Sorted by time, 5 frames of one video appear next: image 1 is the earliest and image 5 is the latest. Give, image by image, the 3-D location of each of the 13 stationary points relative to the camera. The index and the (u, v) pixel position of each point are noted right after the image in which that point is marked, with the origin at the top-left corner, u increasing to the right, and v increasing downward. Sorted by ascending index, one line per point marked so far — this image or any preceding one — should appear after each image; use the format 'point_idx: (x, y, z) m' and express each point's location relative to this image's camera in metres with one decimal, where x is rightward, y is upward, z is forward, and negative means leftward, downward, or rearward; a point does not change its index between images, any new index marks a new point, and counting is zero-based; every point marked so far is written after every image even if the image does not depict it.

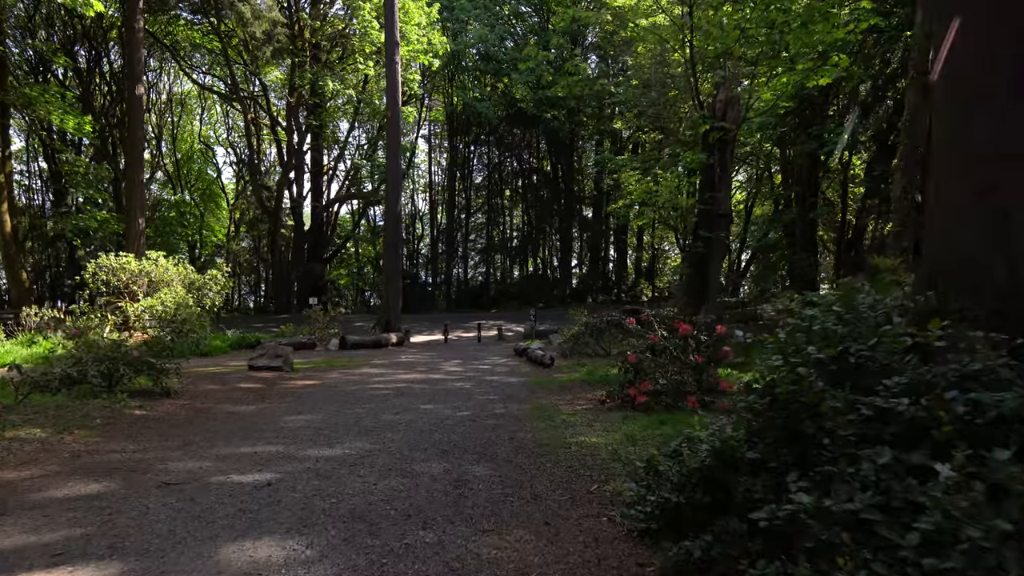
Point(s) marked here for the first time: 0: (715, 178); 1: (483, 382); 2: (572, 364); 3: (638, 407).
0: (+3.1, +1.7, +12.2) m
1: (-0.4, -1.3, +11.0) m
2: (+1.0, -1.3, +14.0) m
3: (+1.3, -1.2, +8.1) m
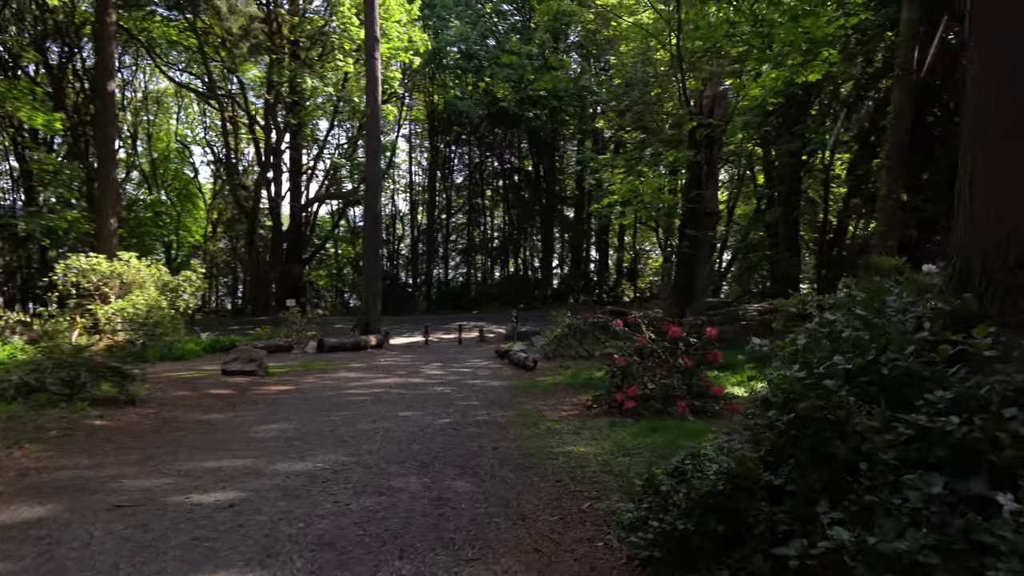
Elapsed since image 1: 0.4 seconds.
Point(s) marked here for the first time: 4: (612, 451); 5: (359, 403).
0: (+2.8, +1.7, +12.0) m
1: (-0.6, -1.3, +10.7) m
2: (+0.7, -1.3, +13.7) m
3: (+1.1, -1.2, +7.8) m
4: (+0.7, -1.1, +5.5) m
5: (-1.6, -1.2, +8.4) m
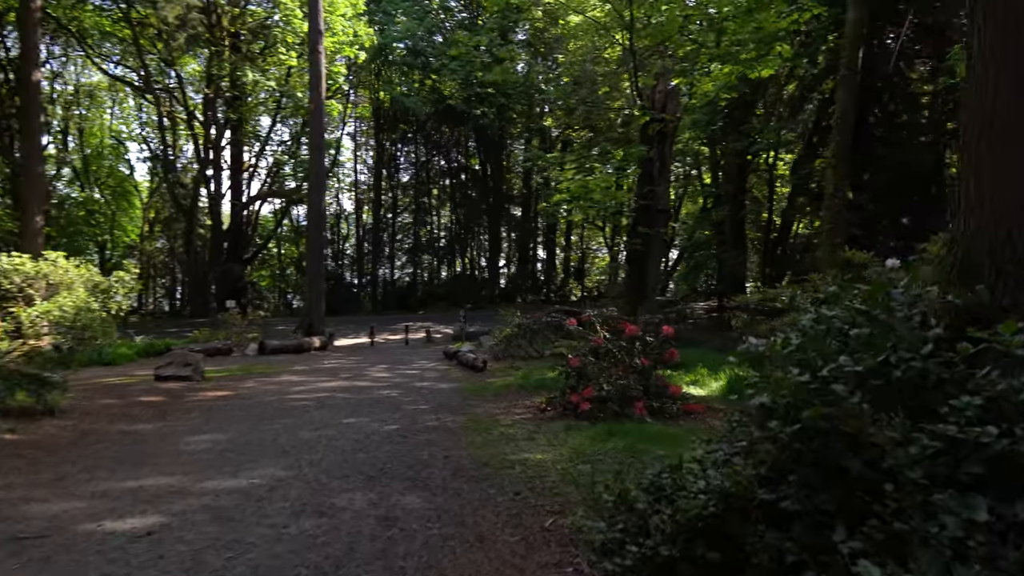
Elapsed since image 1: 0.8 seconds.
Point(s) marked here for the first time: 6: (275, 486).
0: (+2.1, +1.7, +11.8) m
1: (-1.3, -1.3, +10.3) m
2: (-0.1, -1.3, +13.4) m
3: (+0.7, -1.2, +7.5) m
4: (+0.4, -1.1, +5.2) m
5: (-2.1, -1.2, +8.0) m
6: (-1.3, -1.1, +4.4) m
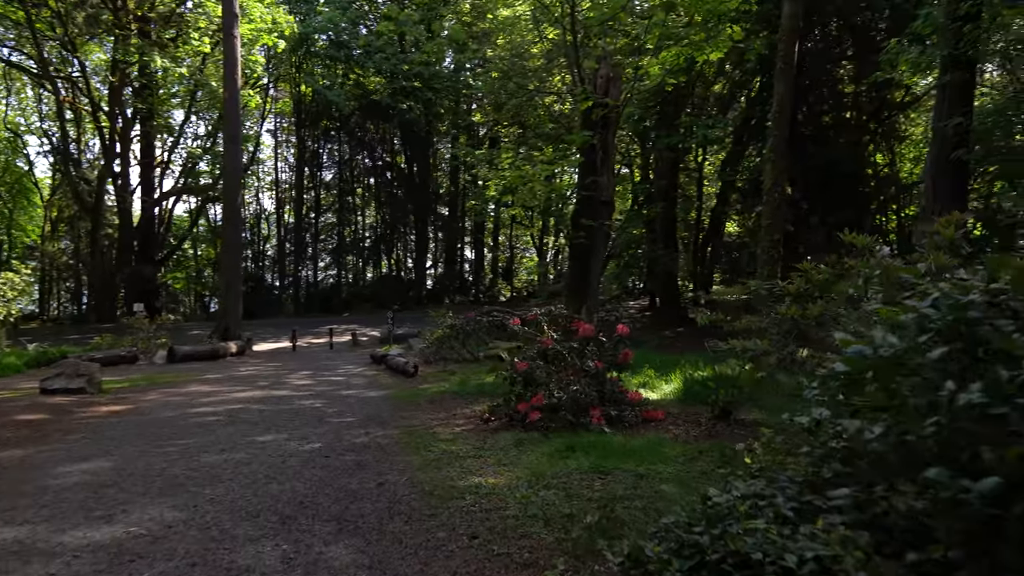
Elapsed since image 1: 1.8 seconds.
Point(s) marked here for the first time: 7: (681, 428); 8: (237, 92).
0: (+1.2, +1.7, +11.1) m
1: (-2.0, -1.3, +9.3) m
2: (-1.2, -1.3, +12.5) m
3: (+0.2, -1.2, +6.7) m
4: (+0.1, -1.1, +4.4) m
5: (-2.6, -1.2, +6.9) m
6: (-1.5, -1.0, +3.4) m
7: (+1.4, -1.1, +6.5) m
8: (-6.3, +4.5, +18.7) m
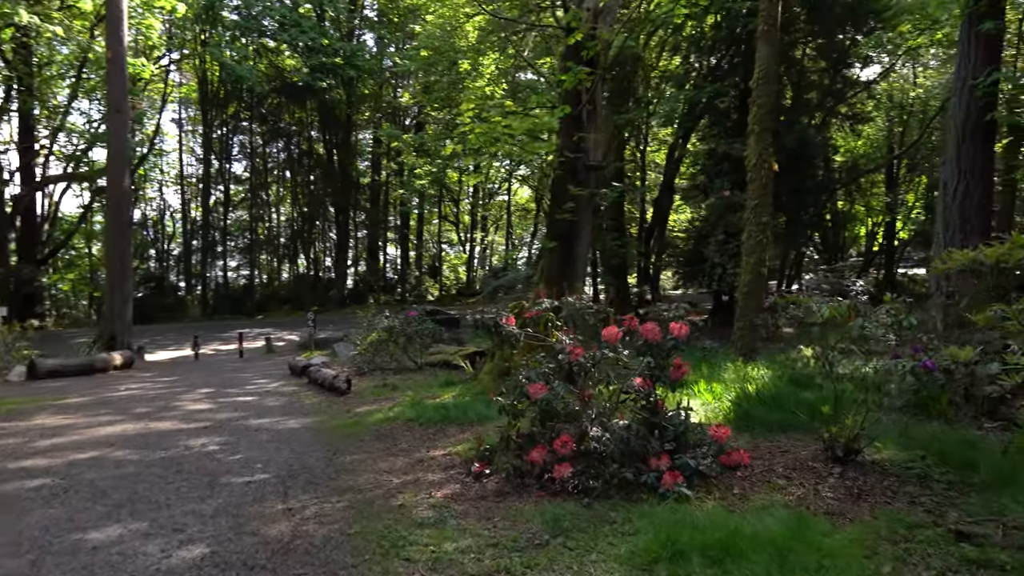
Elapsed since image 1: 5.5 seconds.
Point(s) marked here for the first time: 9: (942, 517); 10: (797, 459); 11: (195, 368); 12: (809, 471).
0: (+0.7, +1.9, +8.7) m
1: (-2.2, -1.2, +6.6) m
2: (-1.7, -1.2, +9.8) m
3: (+0.2, -1.0, +4.2) m
4: (+0.4, -0.9, +1.9) m
5: (-2.5, -1.1, +4.2) m
6: (-1.1, -0.9, +0.8) m
7: (+1.5, -1.0, +4.1) m
8: (-7.5, +4.6, +15.5) m
9: (+1.9, -1.0, +3.6) m
10: (+1.7, -1.0, +4.7) m
11: (-5.7, -1.4, +14.5) m
12: (+1.6, -1.0, +4.4) m
